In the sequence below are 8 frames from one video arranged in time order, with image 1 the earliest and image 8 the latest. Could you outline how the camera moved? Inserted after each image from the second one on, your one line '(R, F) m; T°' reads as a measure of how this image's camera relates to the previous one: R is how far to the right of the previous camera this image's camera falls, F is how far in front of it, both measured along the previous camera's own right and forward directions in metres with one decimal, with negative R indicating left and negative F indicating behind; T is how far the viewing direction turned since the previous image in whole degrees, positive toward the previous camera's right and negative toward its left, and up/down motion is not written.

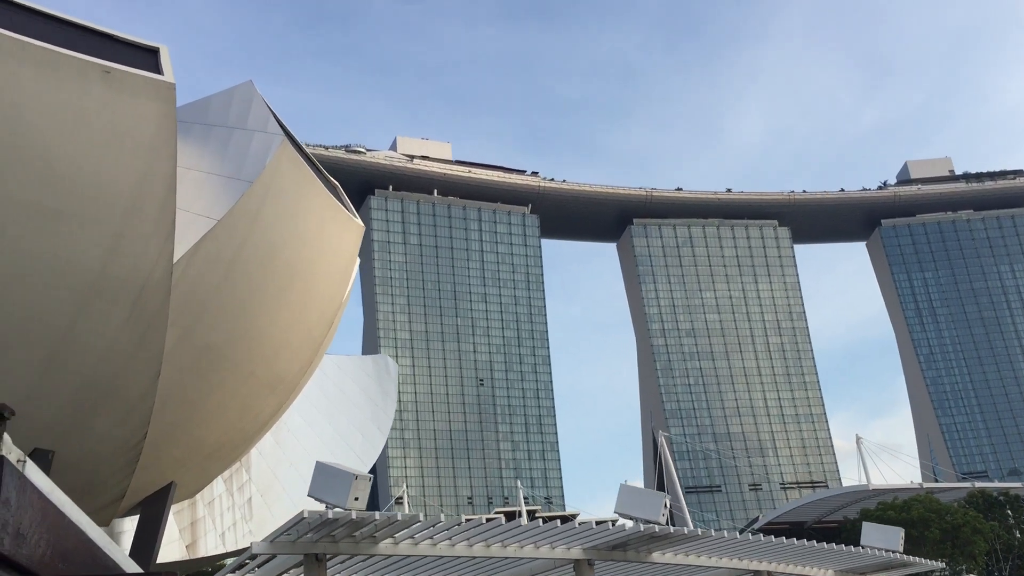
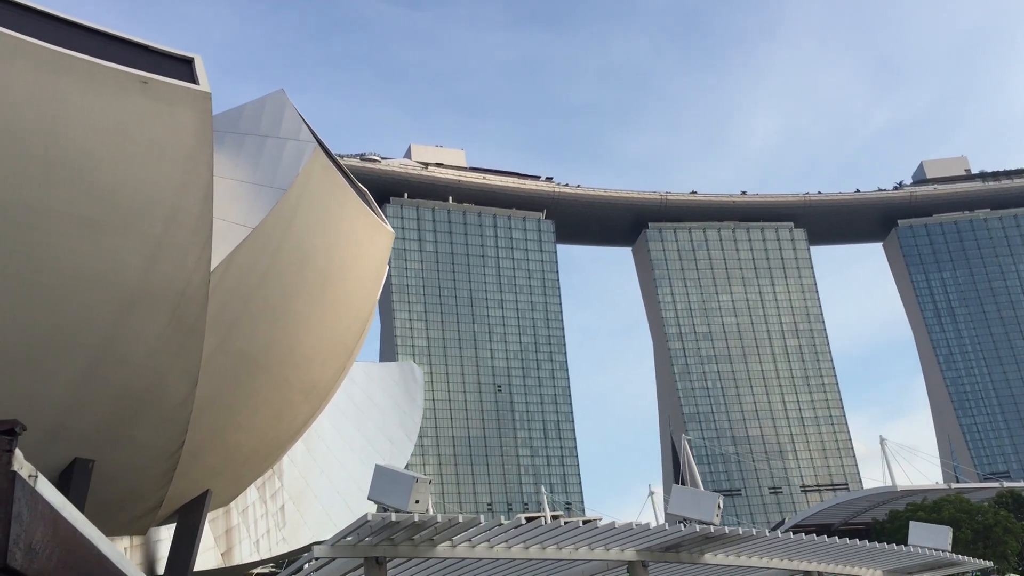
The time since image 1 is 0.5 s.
(-0.4, 0.0) m; -1°
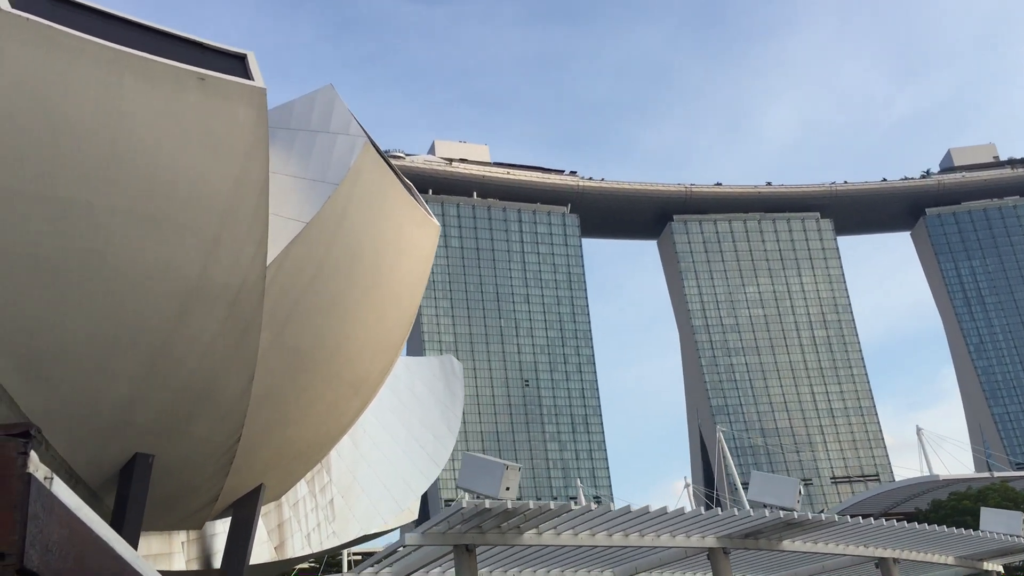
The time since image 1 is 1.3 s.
(-0.5, 0.0) m; -1°
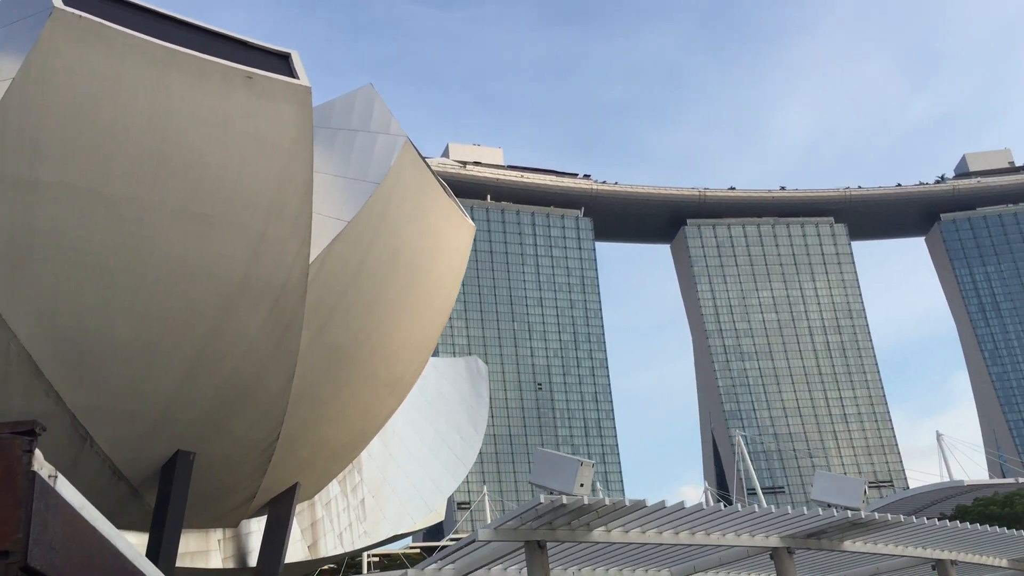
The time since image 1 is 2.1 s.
(-0.5, 0.0) m; -1°
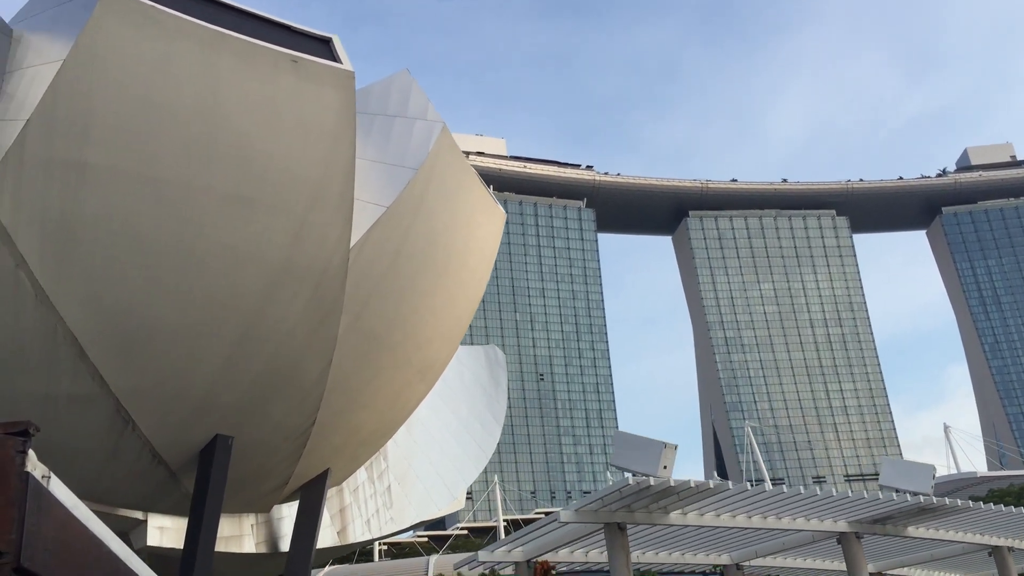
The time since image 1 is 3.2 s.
(-0.7, 0.0) m; 0°
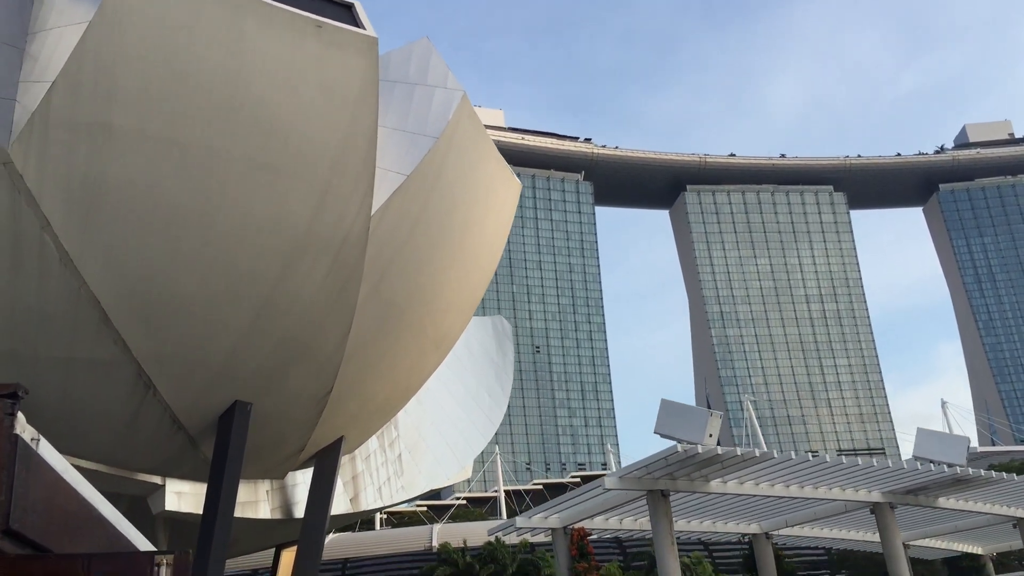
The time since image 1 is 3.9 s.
(-0.4, 0.0) m; 0°
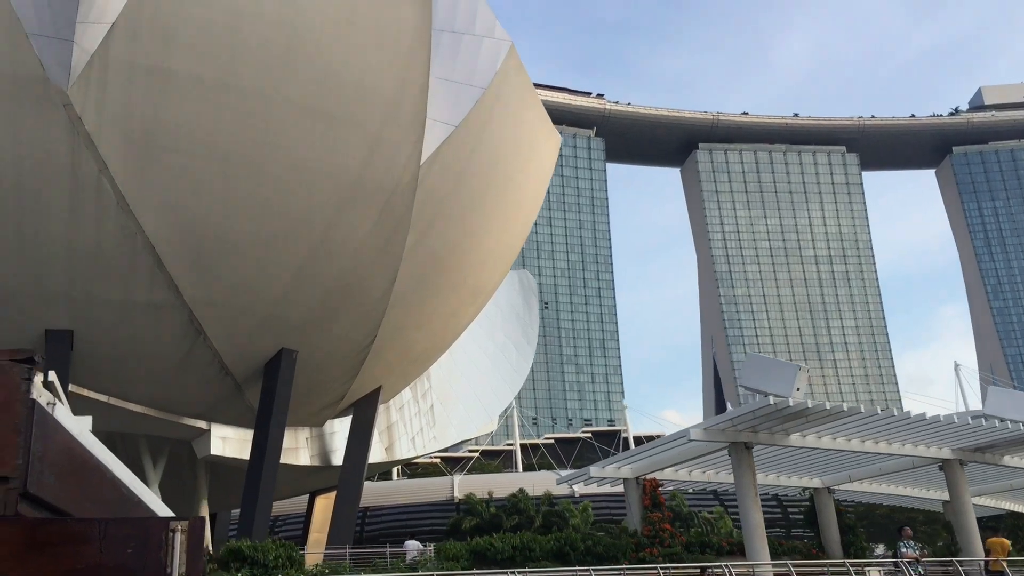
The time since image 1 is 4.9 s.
(-0.7, 0.0) m; 0°
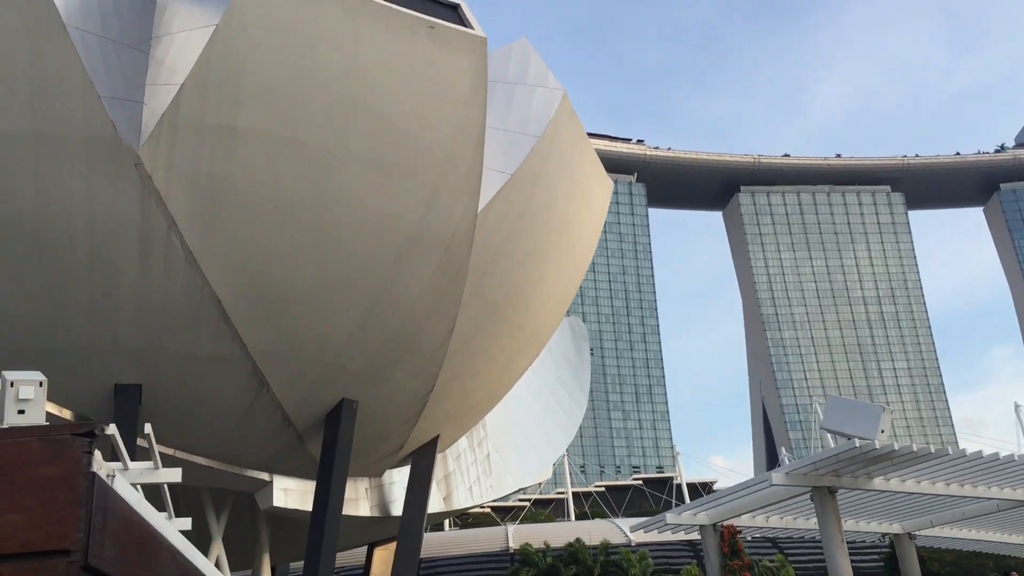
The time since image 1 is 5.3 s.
(-0.3, 0.0) m; -2°
